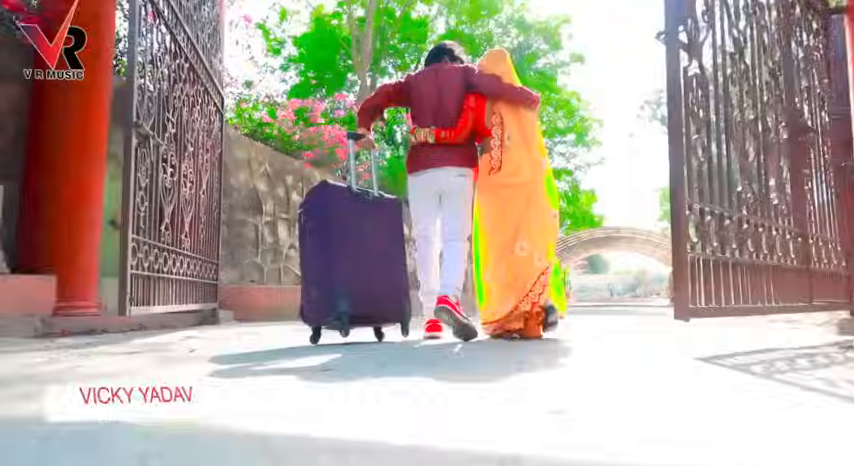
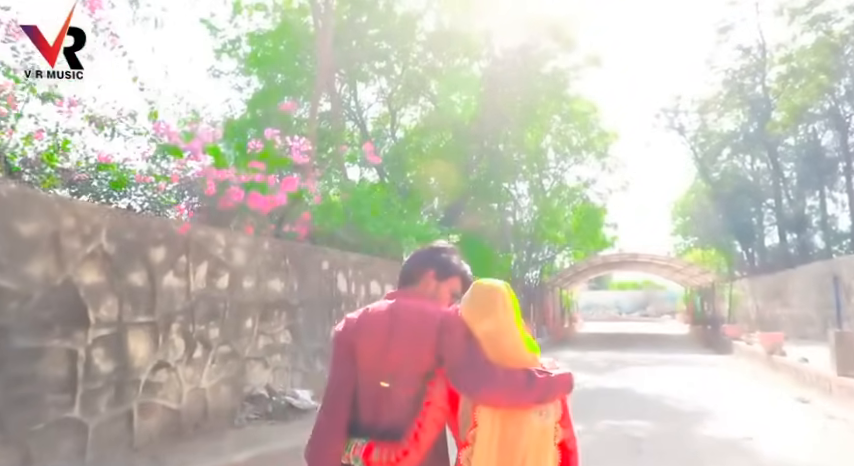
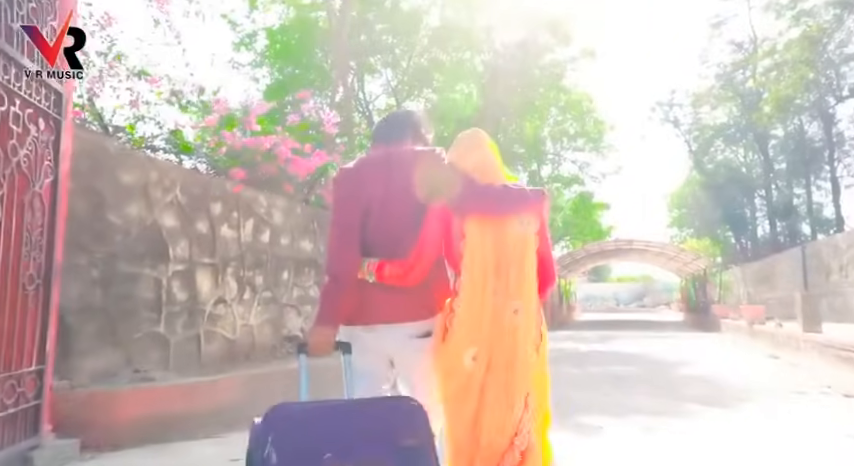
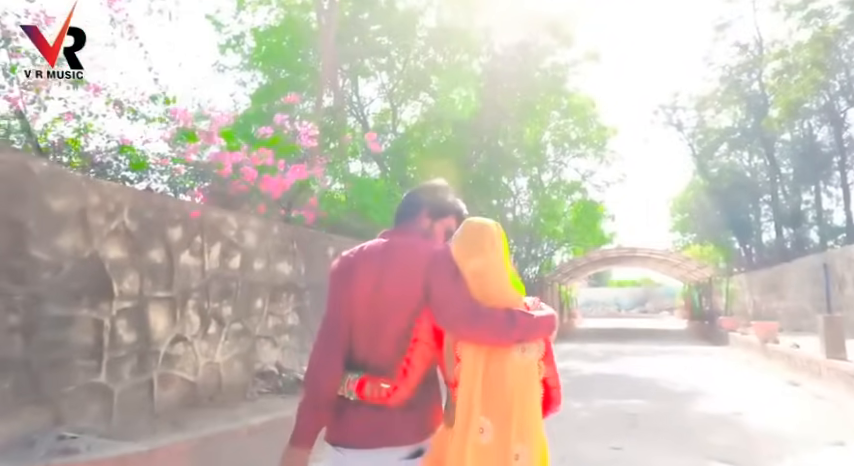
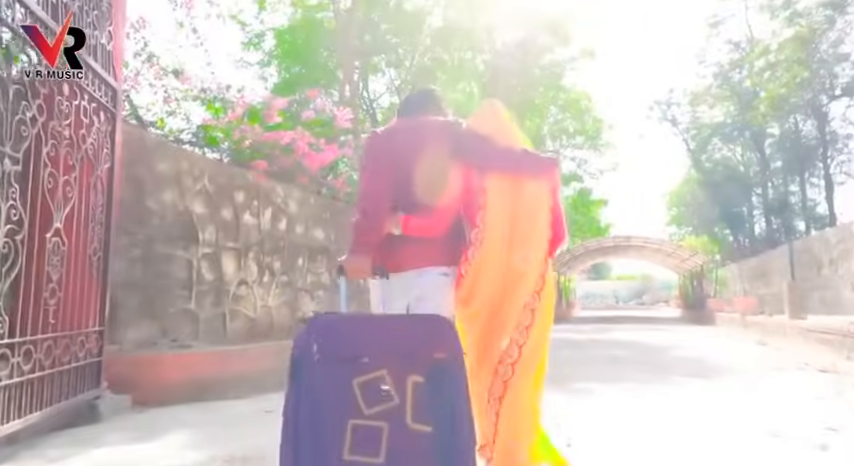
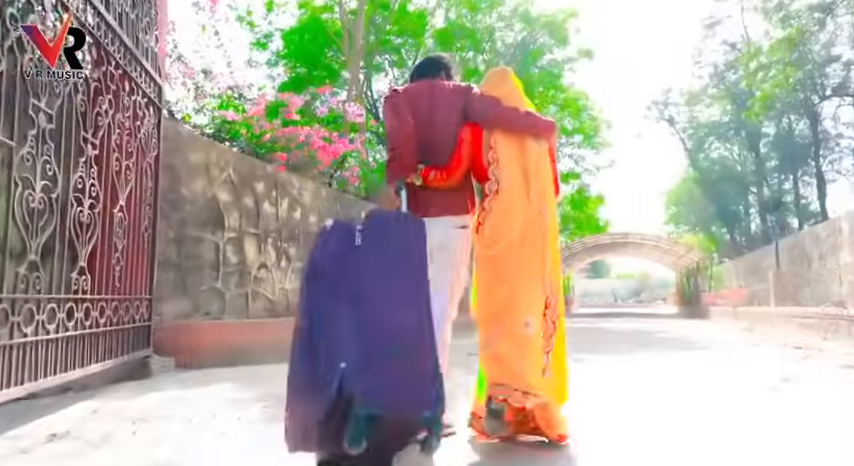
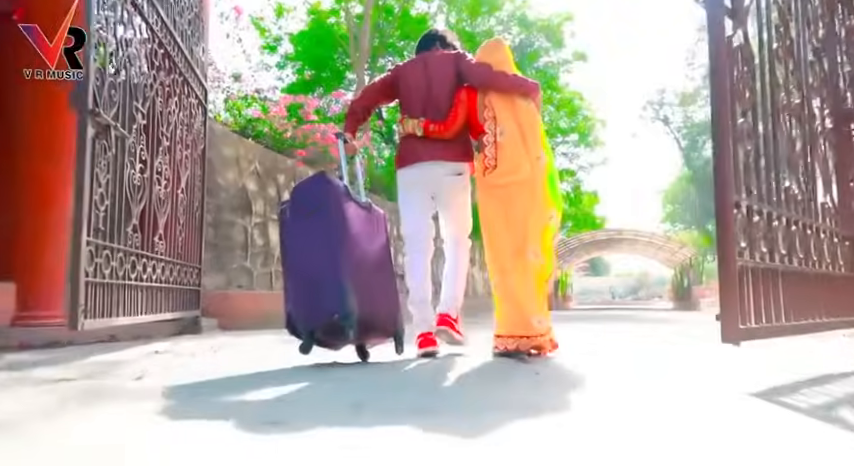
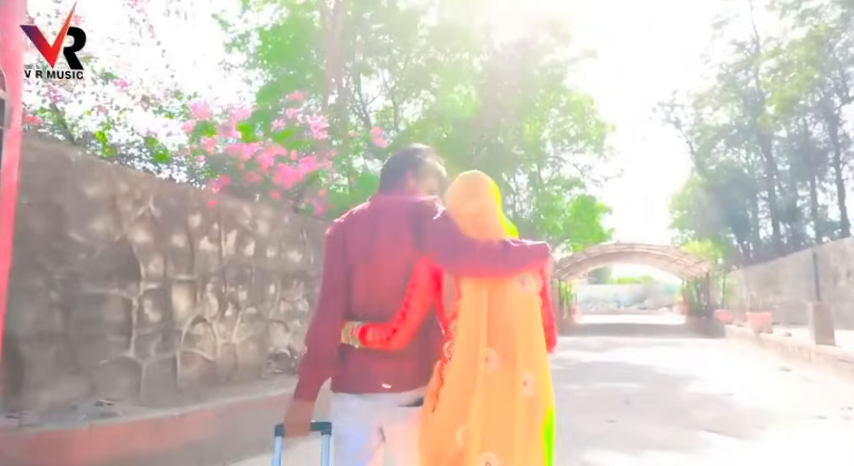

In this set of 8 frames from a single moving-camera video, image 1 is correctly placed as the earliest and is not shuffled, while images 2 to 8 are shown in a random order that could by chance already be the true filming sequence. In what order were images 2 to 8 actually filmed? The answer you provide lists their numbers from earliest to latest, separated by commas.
7, 6, 5, 3, 8, 4, 2
